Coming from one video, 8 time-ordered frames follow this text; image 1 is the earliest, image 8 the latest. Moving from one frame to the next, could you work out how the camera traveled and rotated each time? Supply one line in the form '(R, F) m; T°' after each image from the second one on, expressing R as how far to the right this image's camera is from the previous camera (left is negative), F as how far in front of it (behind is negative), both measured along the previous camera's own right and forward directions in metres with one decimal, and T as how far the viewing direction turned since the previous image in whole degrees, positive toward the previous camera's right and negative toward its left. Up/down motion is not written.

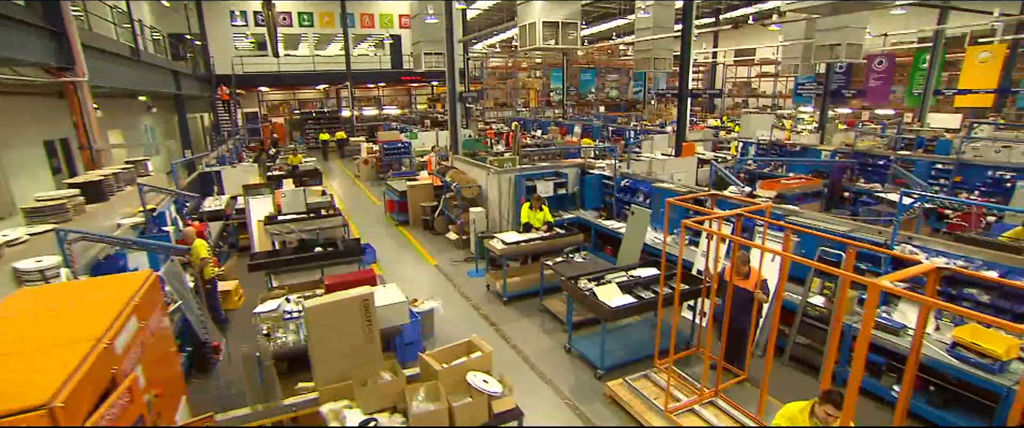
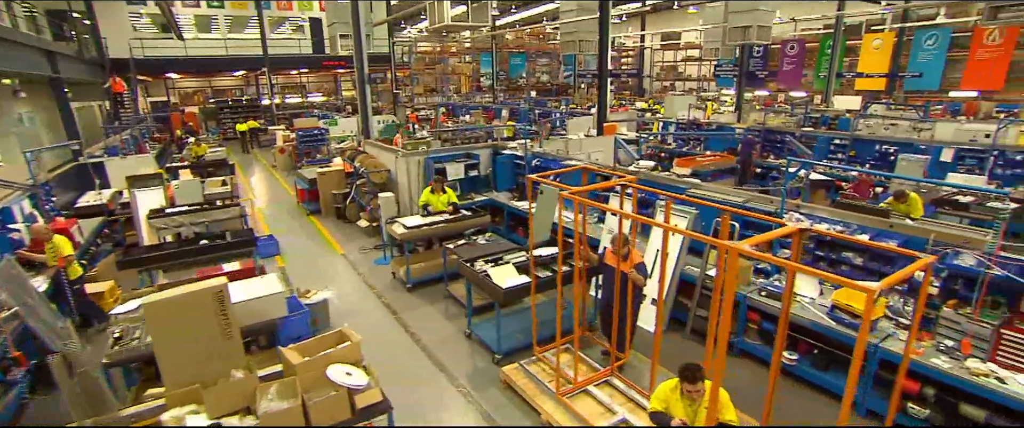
(+0.5, +0.2) m; +6°
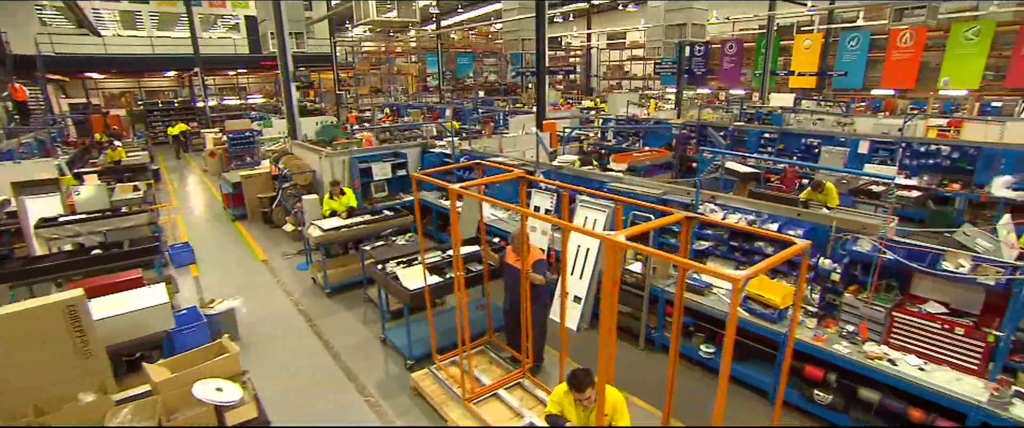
(+0.4, +0.2) m; +5°
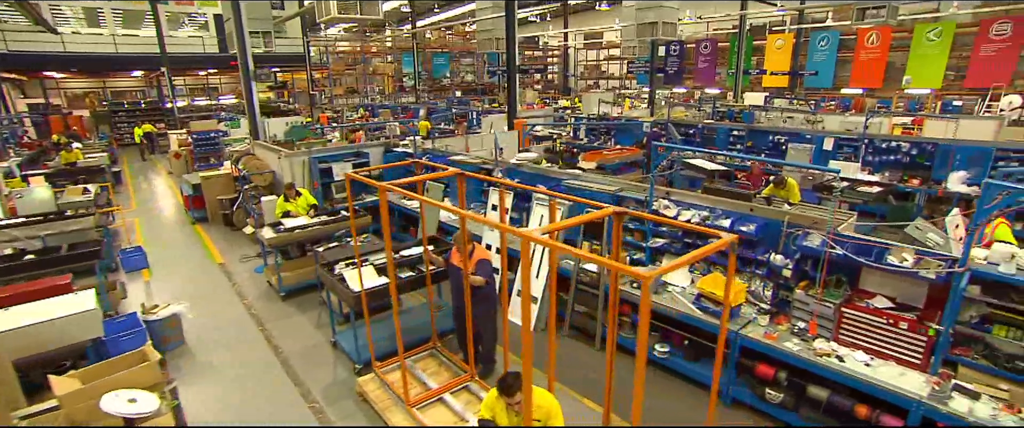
(+0.3, +0.1) m; +2°
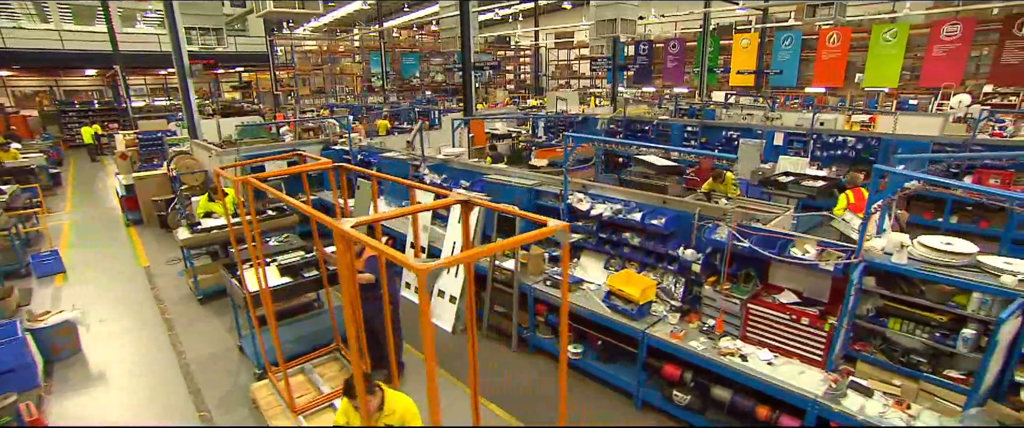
(+0.6, +0.2) m; +2°
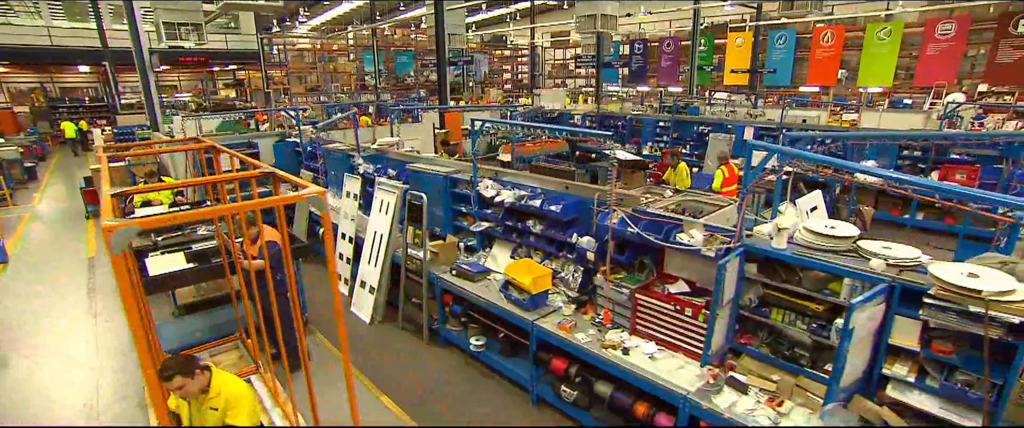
(+0.8, +0.2) m; -1°
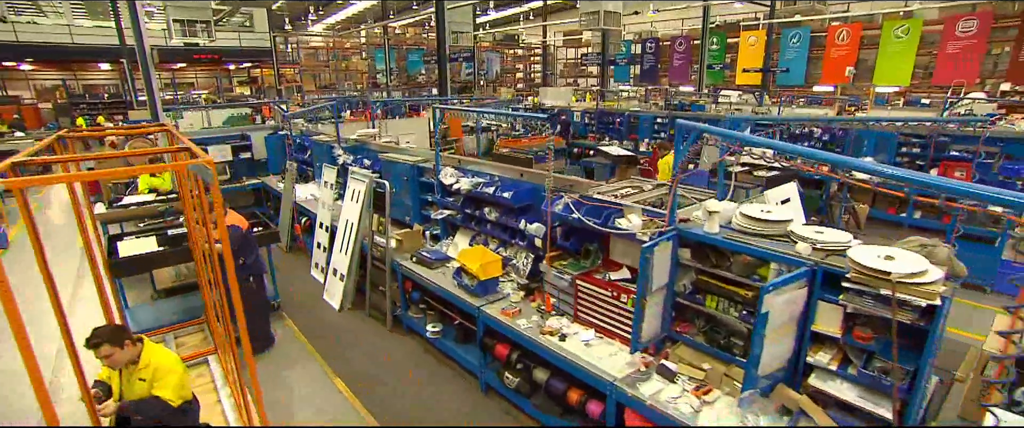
(+0.4, 0.0) m; -2°
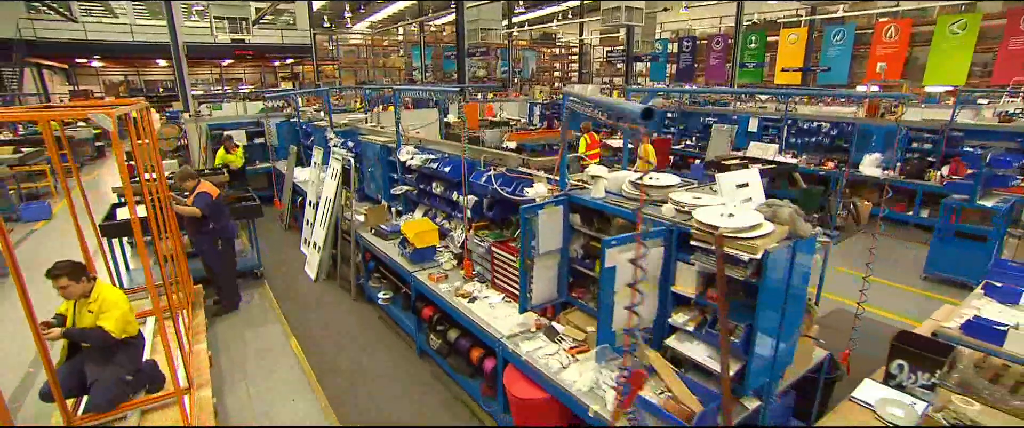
(+0.7, -0.1) m; -5°
